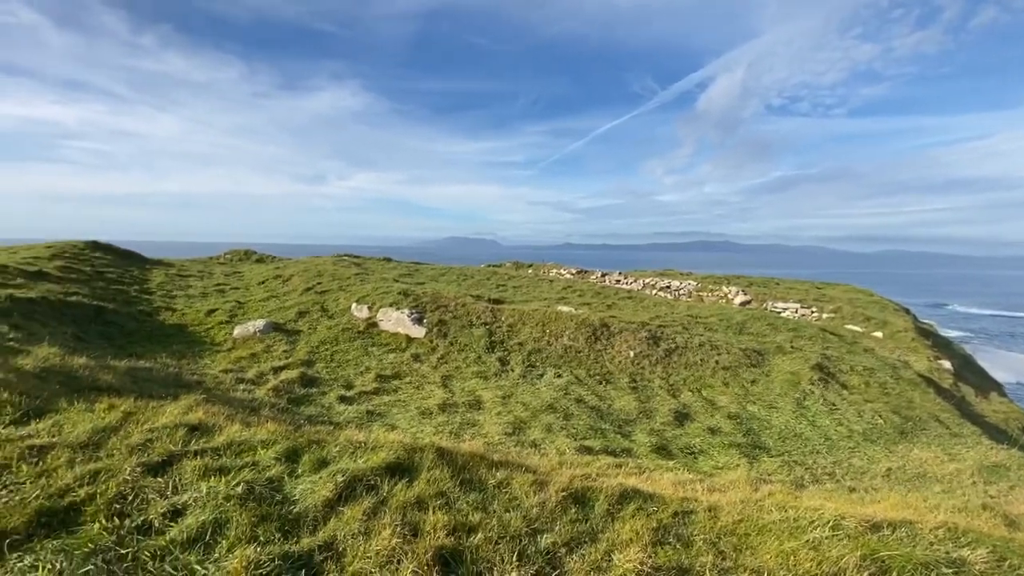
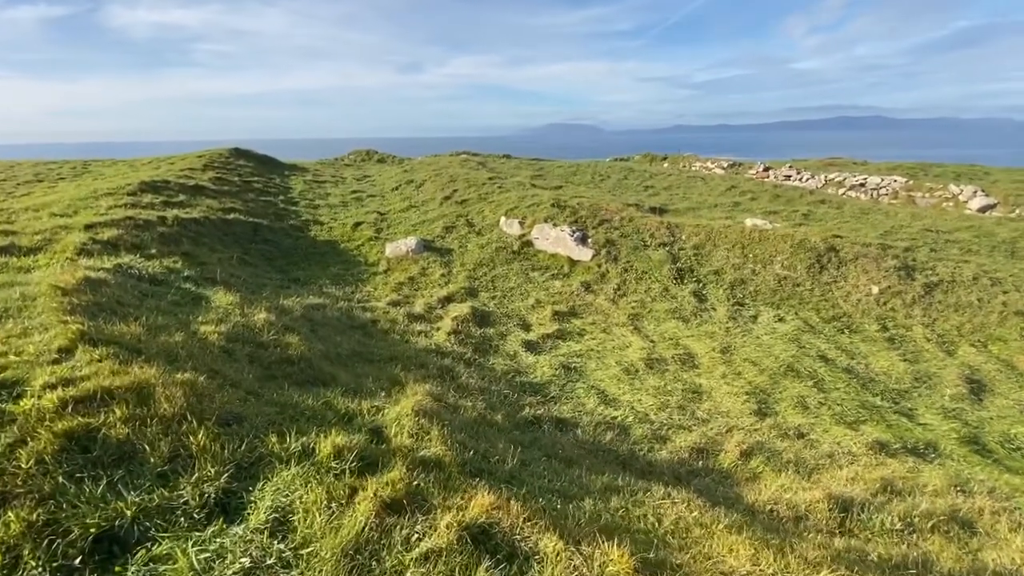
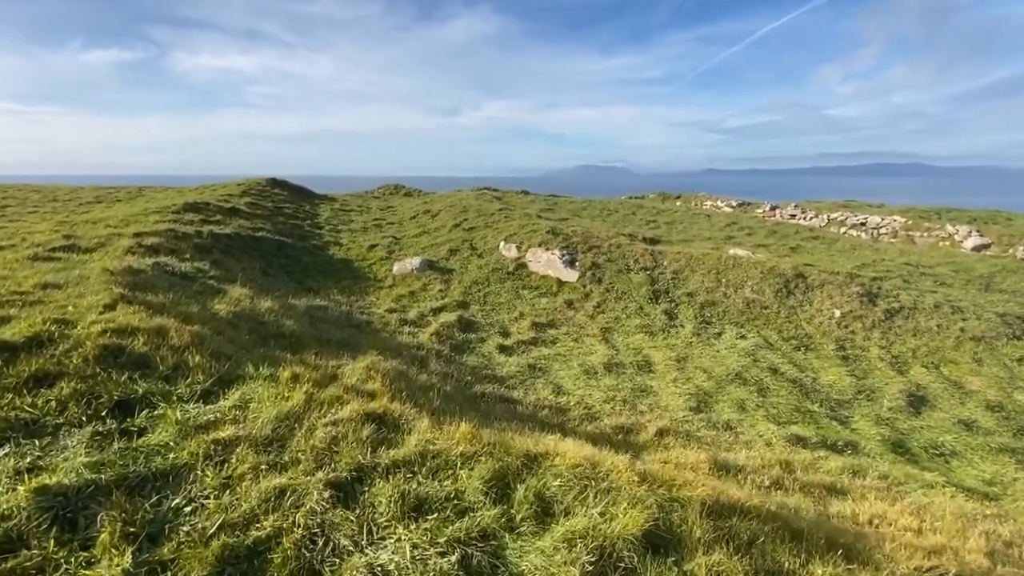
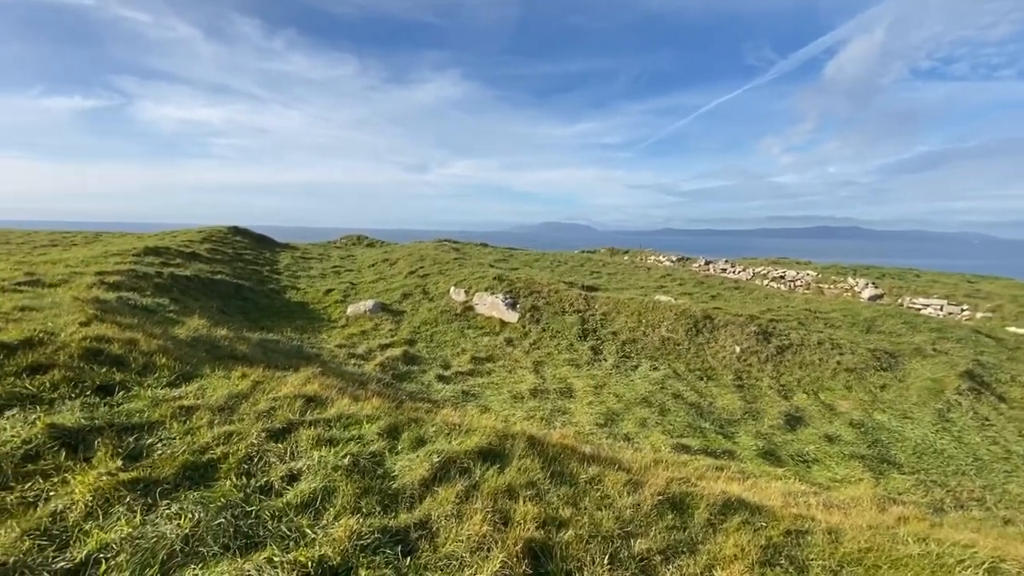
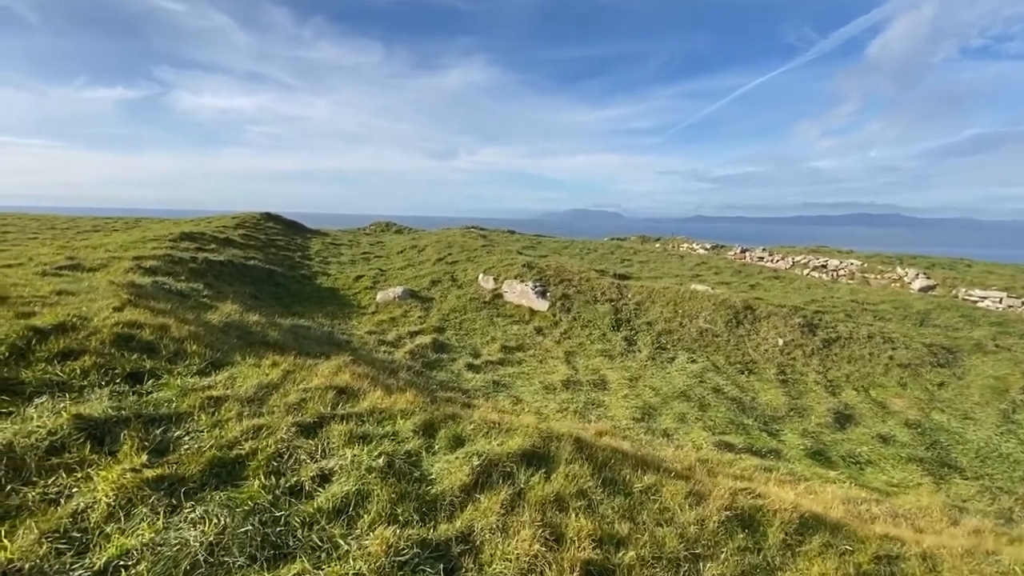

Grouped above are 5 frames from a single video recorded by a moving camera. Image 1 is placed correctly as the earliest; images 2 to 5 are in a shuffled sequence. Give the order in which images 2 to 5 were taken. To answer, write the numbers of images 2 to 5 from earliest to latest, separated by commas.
4, 5, 3, 2
